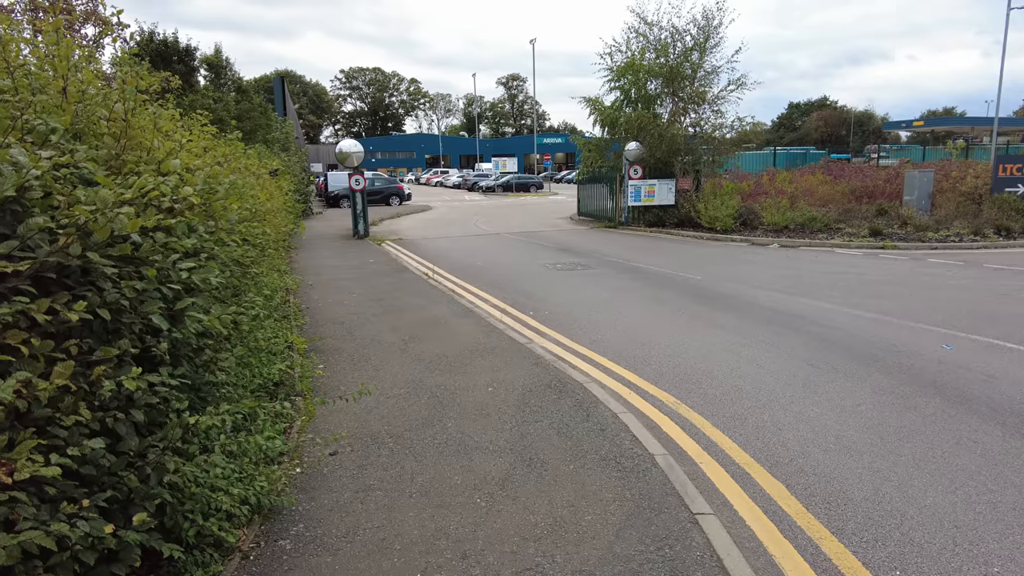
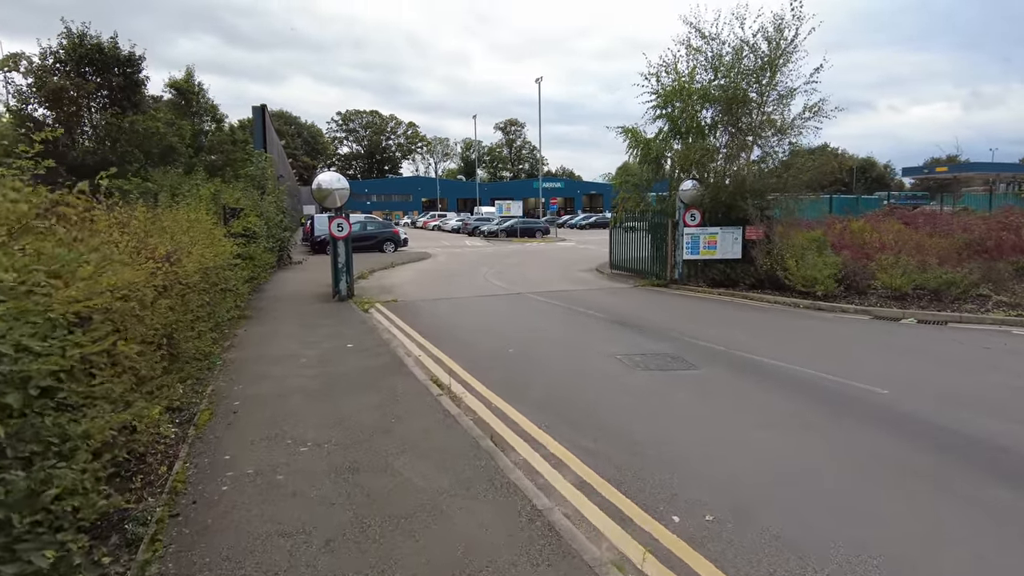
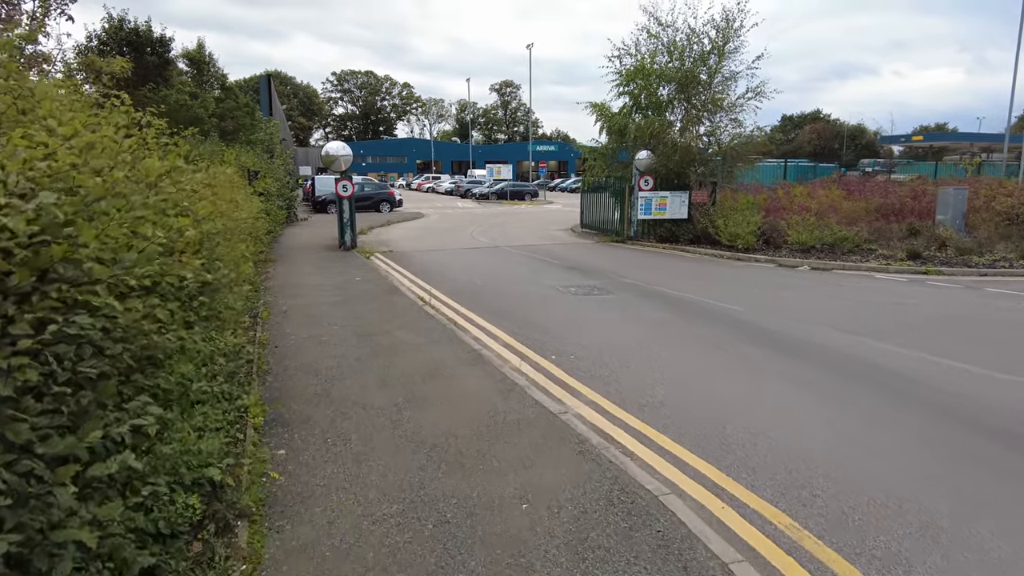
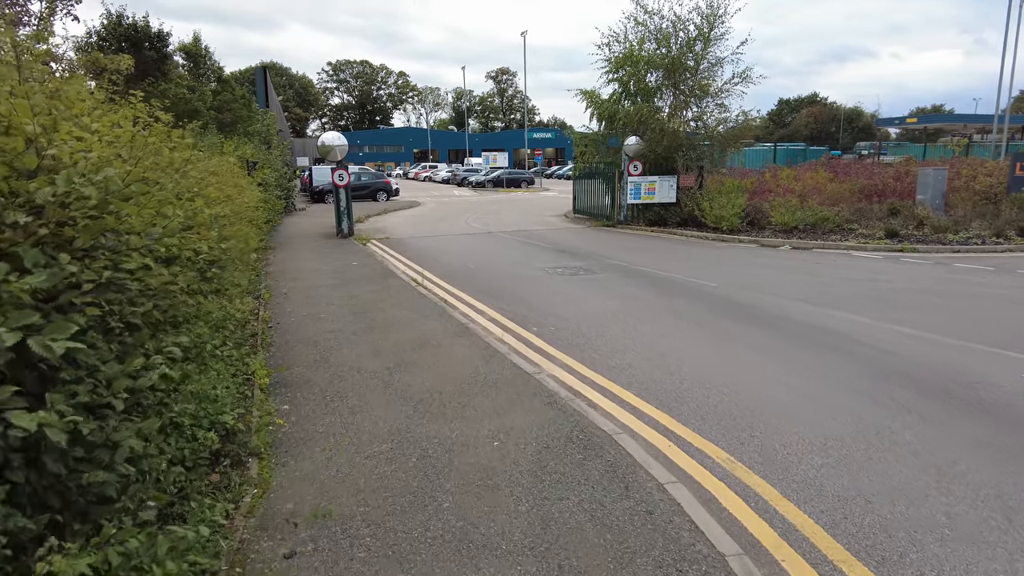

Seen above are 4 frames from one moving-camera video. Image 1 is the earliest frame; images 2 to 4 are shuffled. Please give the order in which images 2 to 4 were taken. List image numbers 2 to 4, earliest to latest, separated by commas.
4, 3, 2
